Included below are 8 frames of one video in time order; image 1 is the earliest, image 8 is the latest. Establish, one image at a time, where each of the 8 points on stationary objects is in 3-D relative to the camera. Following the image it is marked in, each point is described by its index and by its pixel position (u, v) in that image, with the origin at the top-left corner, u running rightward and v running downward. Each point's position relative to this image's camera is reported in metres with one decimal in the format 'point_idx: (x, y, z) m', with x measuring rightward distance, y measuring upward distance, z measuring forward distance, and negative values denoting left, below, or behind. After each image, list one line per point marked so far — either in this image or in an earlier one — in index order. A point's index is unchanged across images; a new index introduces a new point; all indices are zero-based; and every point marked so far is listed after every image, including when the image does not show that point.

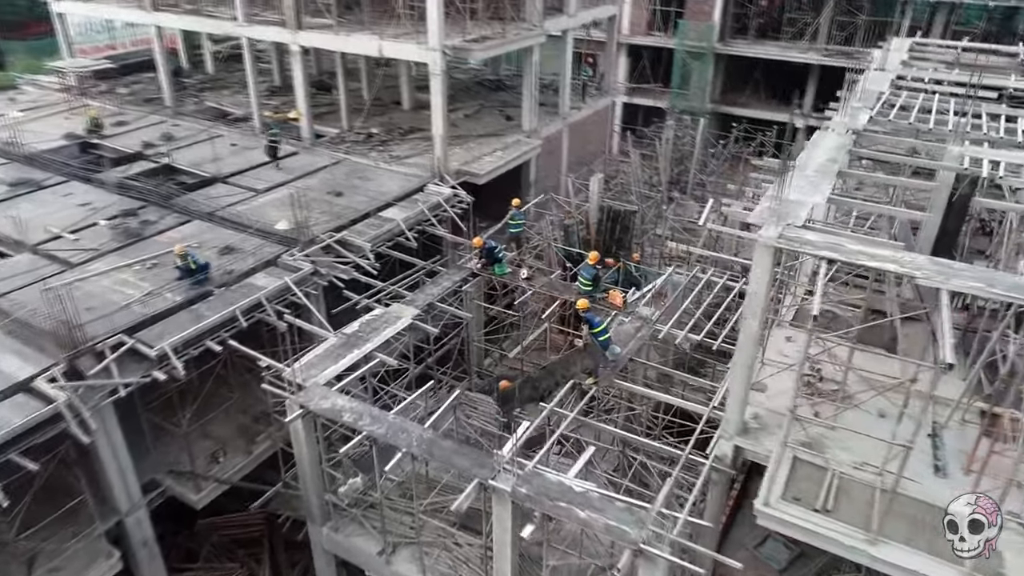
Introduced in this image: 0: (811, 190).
0: (+4.3, +1.4, +10.1) m
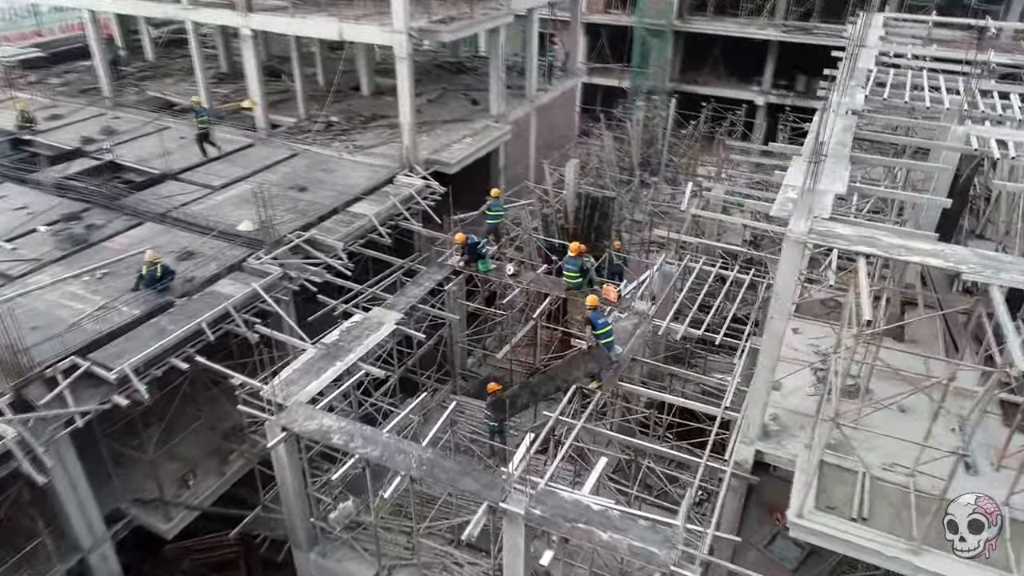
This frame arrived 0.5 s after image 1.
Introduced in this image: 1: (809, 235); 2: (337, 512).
0: (+4.2, +1.5, +9.5) m
1: (+3.3, +0.6, +8.0) m
2: (-2.7, -3.4, +10.9) m
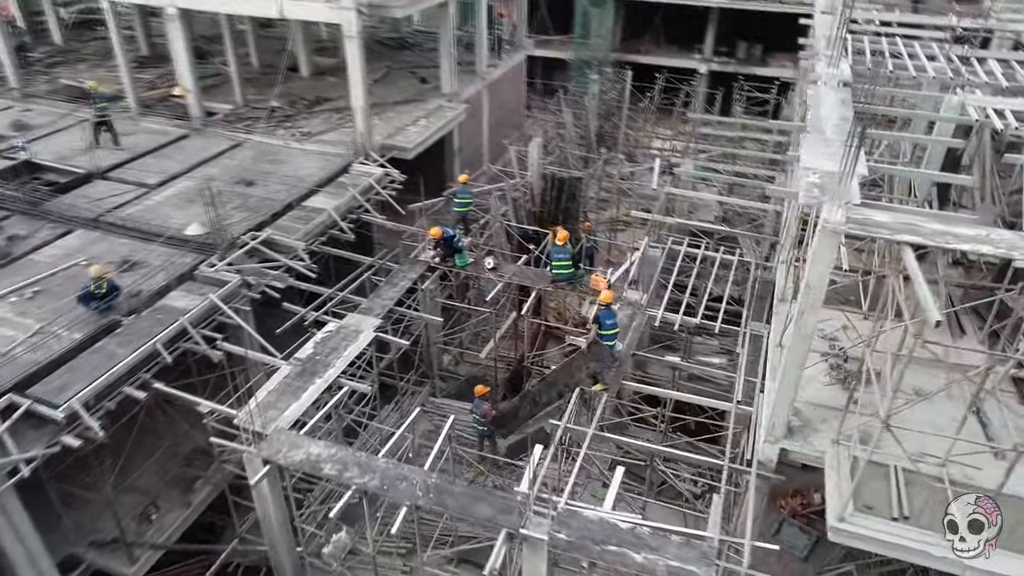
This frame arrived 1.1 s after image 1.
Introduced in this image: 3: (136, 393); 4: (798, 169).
0: (+4.2, +1.6, +9.0) m
1: (+3.5, +0.7, +7.4) m
2: (-2.5, -3.6, +9.9) m
3: (-5.5, -1.6, +10.5) m
4: (+3.6, +1.5, +8.7) m
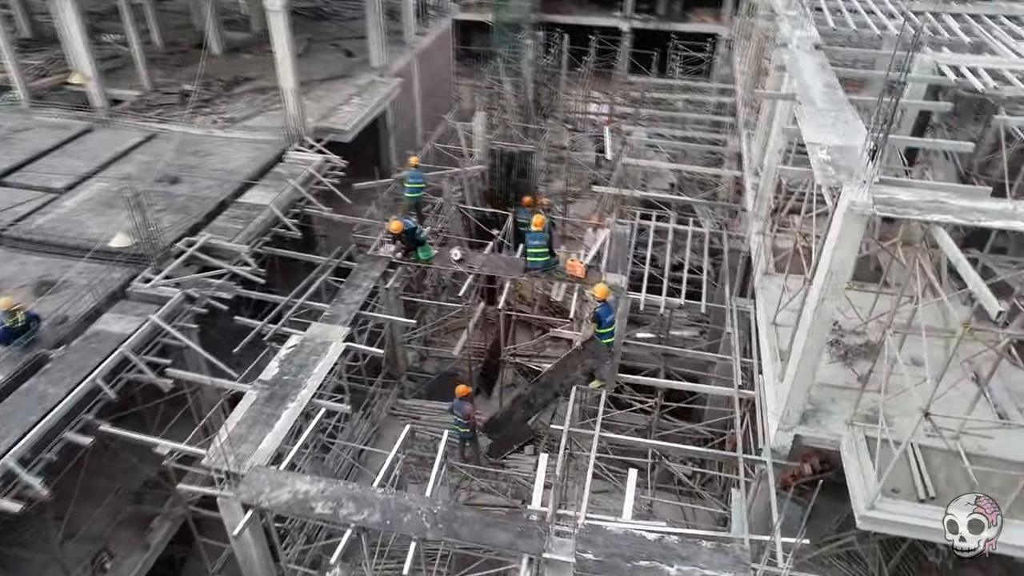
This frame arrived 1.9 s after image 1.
0: (+4.0, +1.9, +8.5) m
1: (+3.6, +0.8, +7.0) m
2: (-2.4, -3.8, +9.0) m
3: (-5.6, -2.0, +9.2) m
4: (+3.4, +1.7, +8.3) m
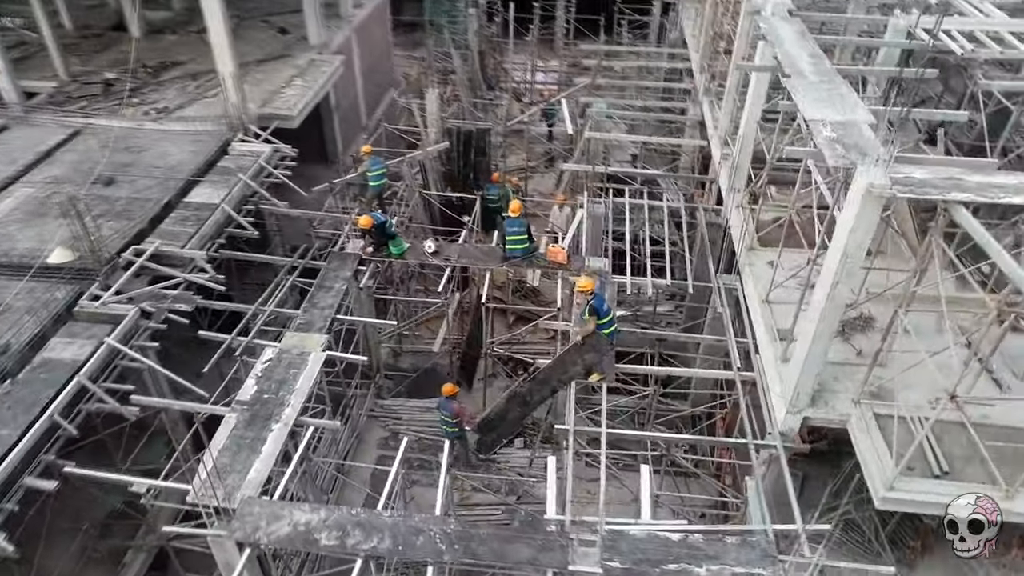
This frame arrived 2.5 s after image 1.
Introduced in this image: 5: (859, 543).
0: (+3.9, +2.2, +8.3) m
1: (+3.6, +1.0, +6.8) m
2: (-2.2, -3.9, +8.5) m
3: (-5.5, -2.3, +8.3) m
4: (+3.3, +1.9, +8.0) m
5: (+5.2, -3.8, +10.7) m
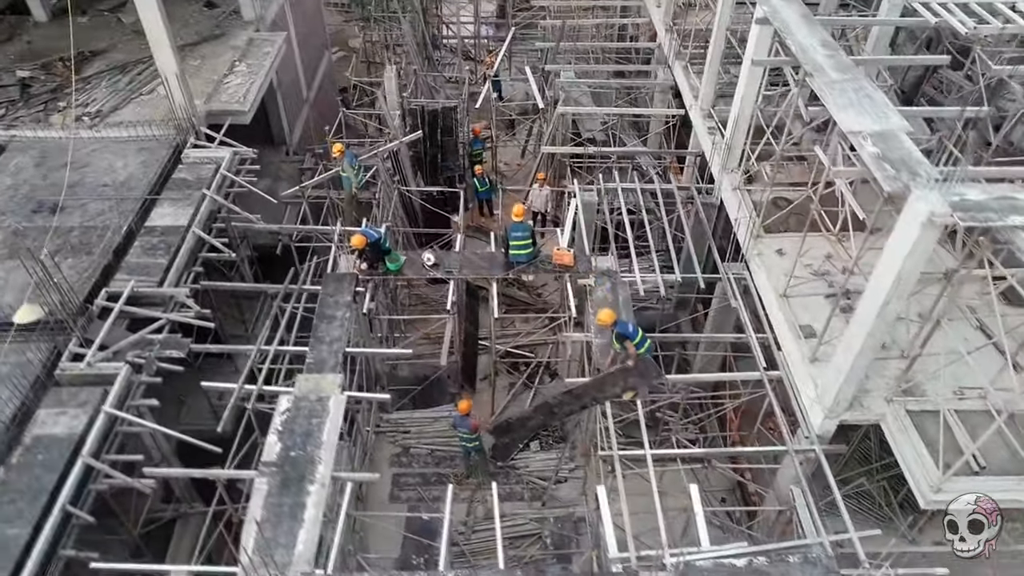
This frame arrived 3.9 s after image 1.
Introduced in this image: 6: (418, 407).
0: (+4.2, +2.0, +8.1) m
1: (+4.2, +0.7, +6.7) m
2: (-1.4, -4.5, +8.4) m
3: (-4.8, -3.2, +7.7) m
4: (+3.6, +1.7, +7.8) m
5: (+5.7, -3.5, +11.3) m
6: (-1.7, -2.2, +12.9) m
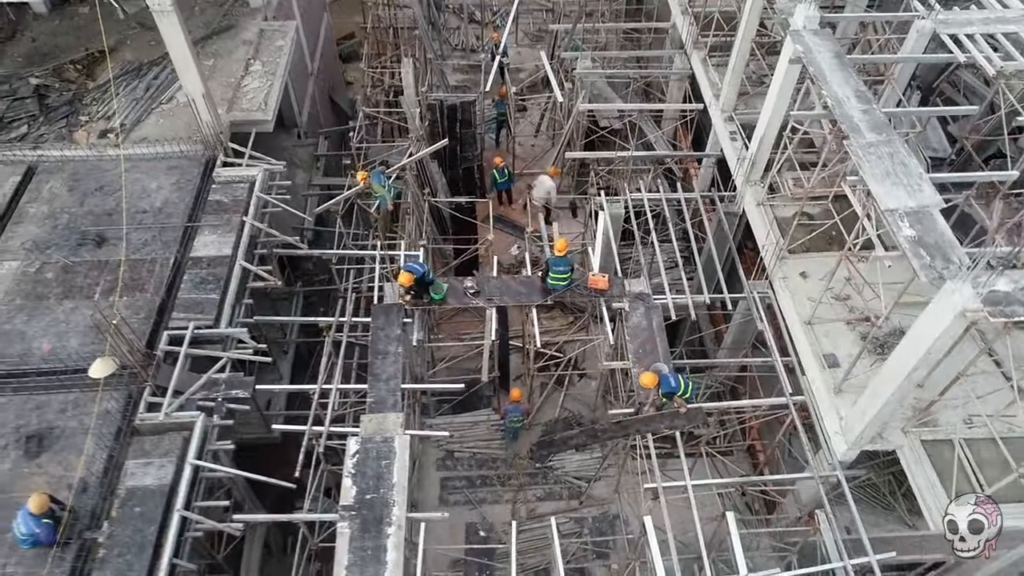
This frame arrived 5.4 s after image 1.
0: (+4.8, +1.3, +8.6) m
1: (+4.9, -0.2, +7.4) m
2: (-0.6, -5.3, +9.6) m
3: (-4.0, -4.2, +8.7) m
4: (+4.3, +0.9, +8.3) m
5: (+6.4, -3.7, +12.5) m
6: (-1.1, -2.4, +13.8) m
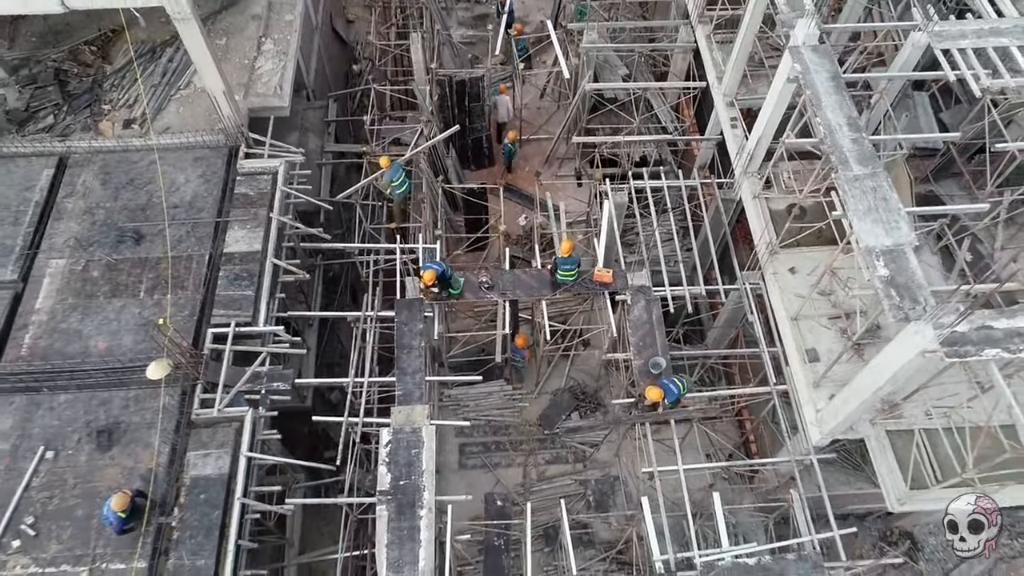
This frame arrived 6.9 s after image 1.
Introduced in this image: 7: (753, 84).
0: (+5.0, +0.9, +9.4) m
1: (+5.1, -0.7, +8.5) m
2: (-0.3, -5.5, +11.4) m
3: (-3.7, -4.6, +10.3) m
4: (+4.5, +0.5, +9.2) m
5: (+6.7, -3.5, +14.0) m
6: (-0.8, -2.0, +15.1) m
7: (+5.1, +4.3, +15.1) m
